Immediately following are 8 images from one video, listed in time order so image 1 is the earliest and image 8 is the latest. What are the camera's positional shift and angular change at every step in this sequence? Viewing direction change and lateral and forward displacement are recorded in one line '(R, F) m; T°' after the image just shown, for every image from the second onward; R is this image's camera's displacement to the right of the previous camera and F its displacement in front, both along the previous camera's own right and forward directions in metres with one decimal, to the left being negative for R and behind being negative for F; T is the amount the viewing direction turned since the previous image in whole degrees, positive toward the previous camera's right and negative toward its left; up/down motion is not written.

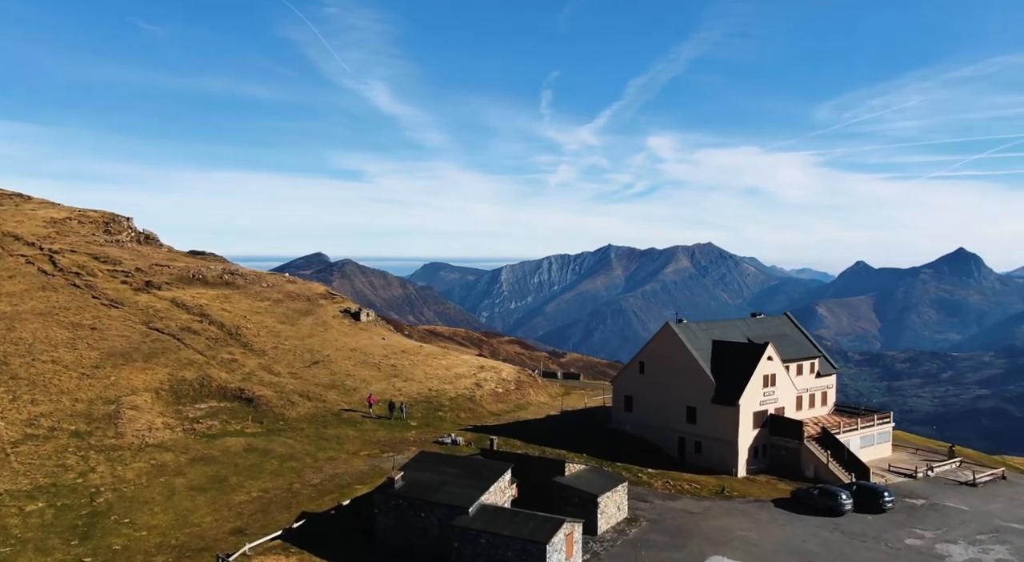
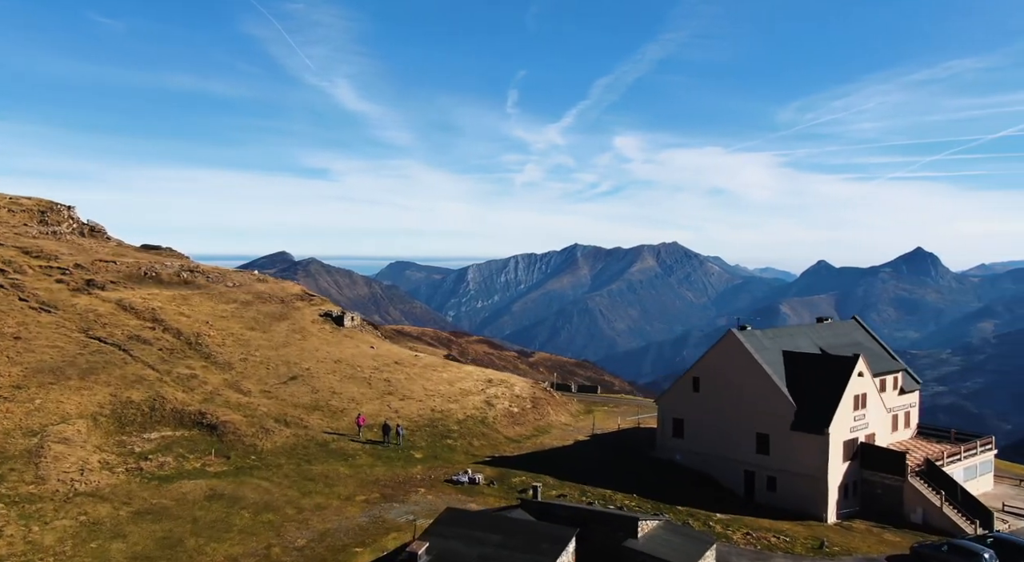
(-2.3, +7.2) m; +2°
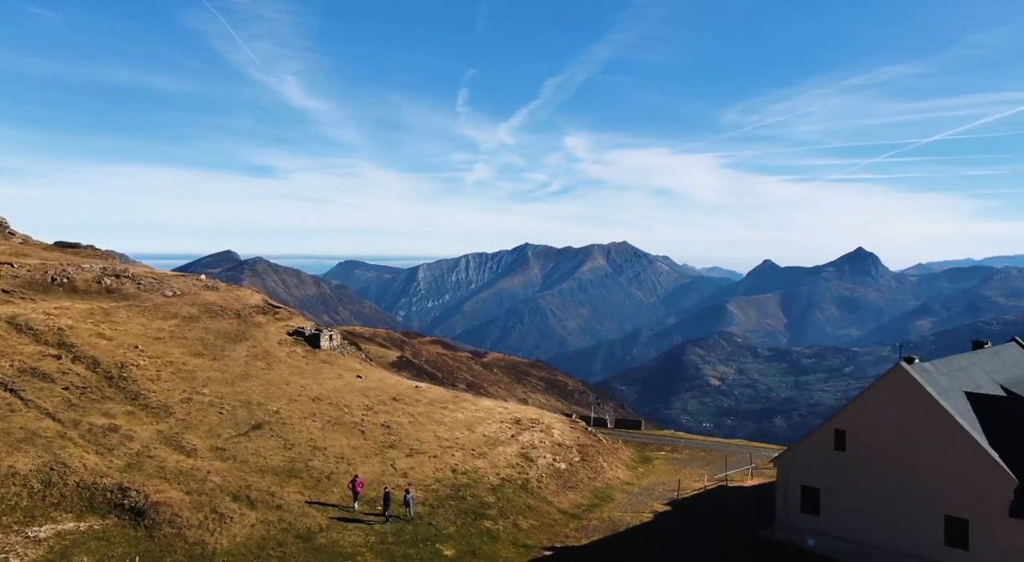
(-3.2, +10.0) m; +3°
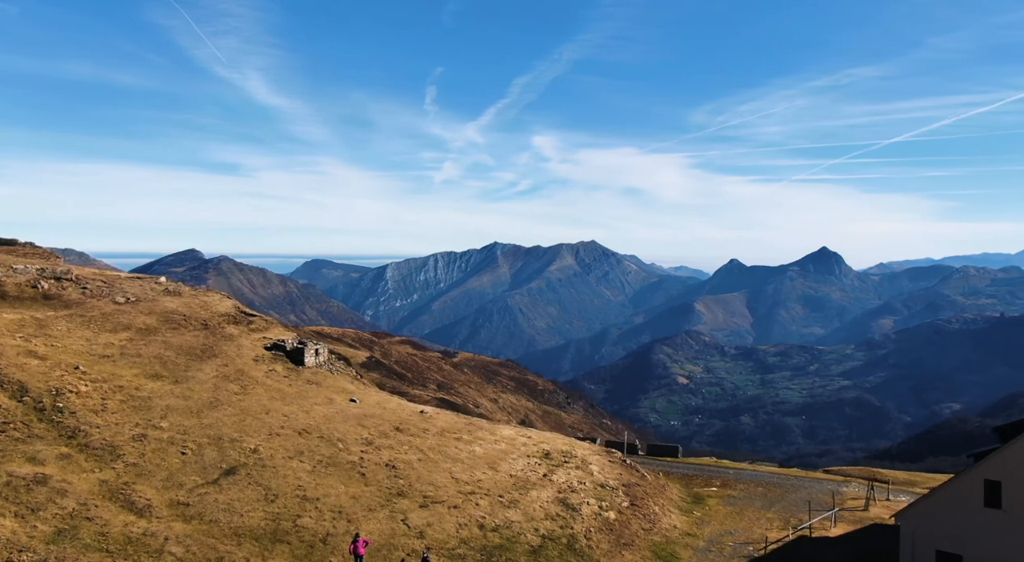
(-1.9, +5.4) m; +2°
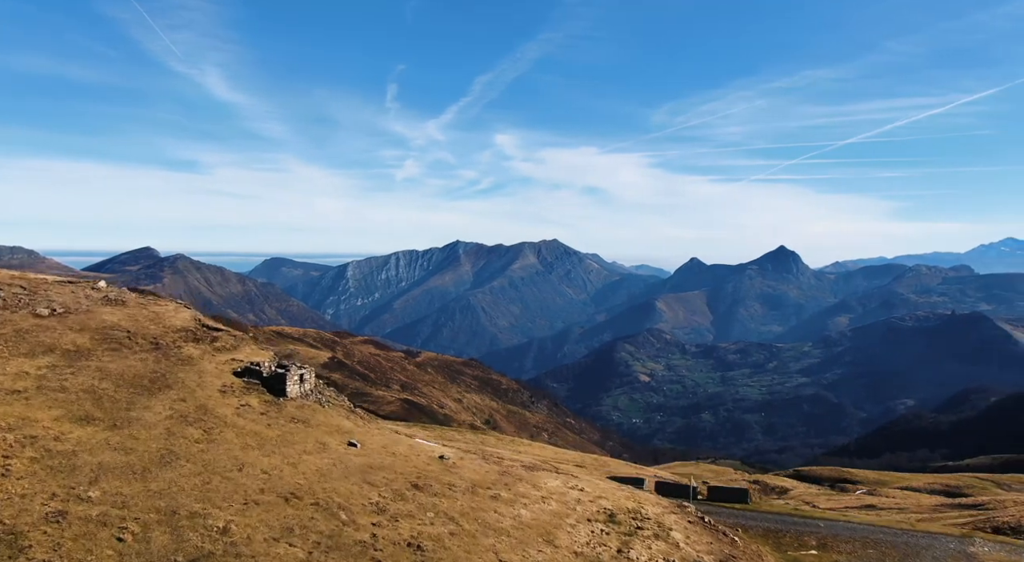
(-2.2, +6.4) m; +3°
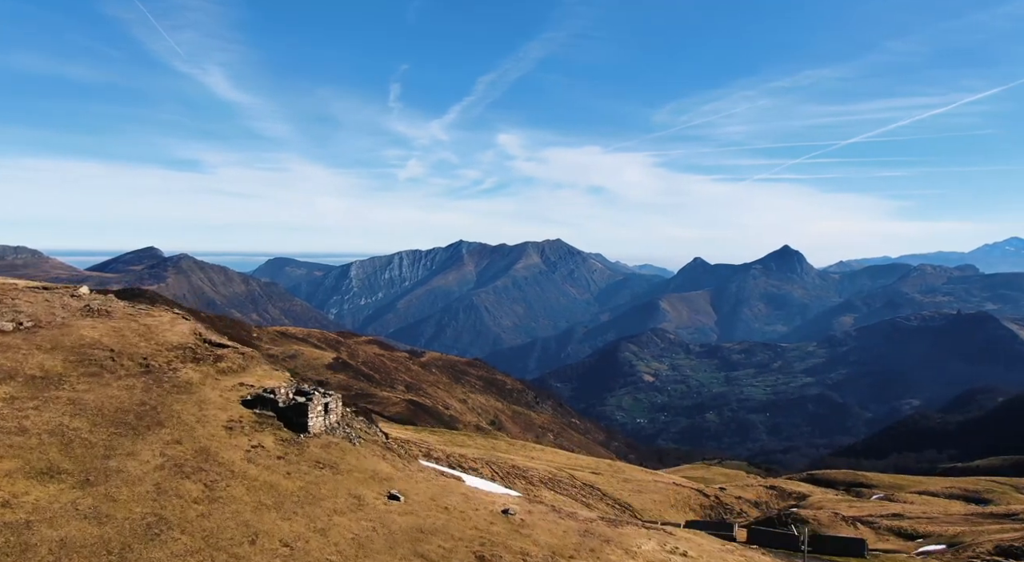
(-1.6, +4.5) m; 0°
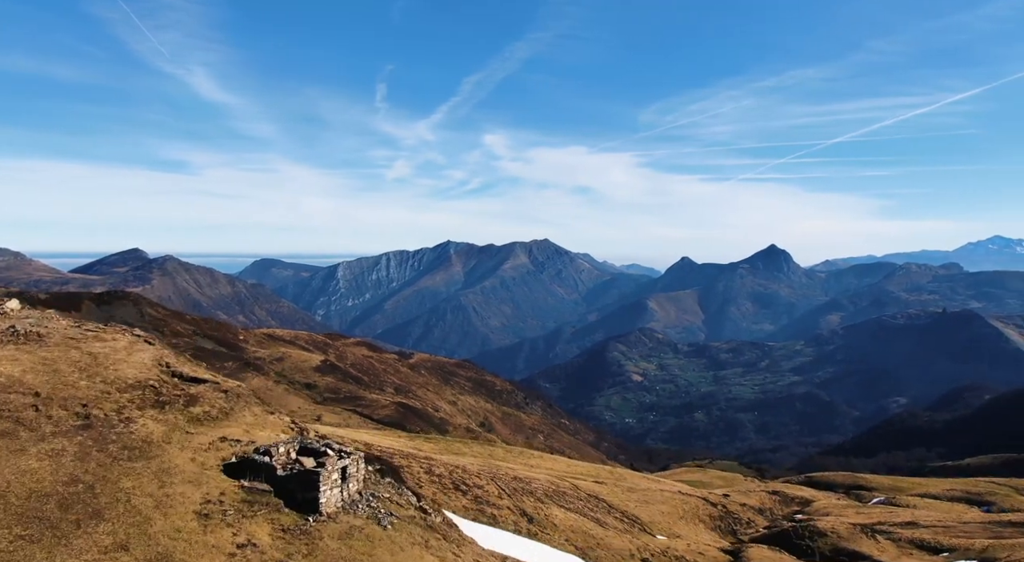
(-1.7, +5.6) m; +1°
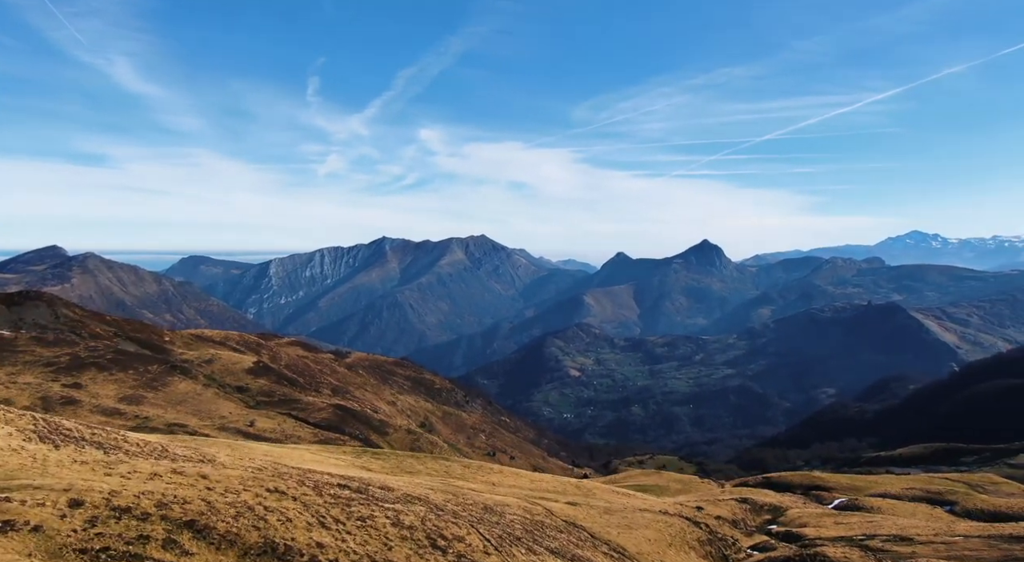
(-3.6, +14.3) m; +4°
